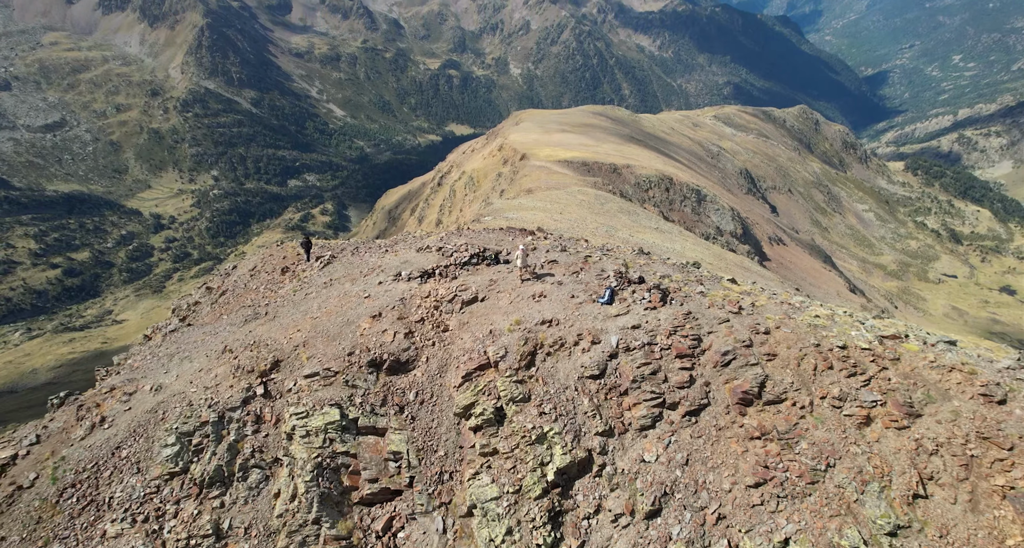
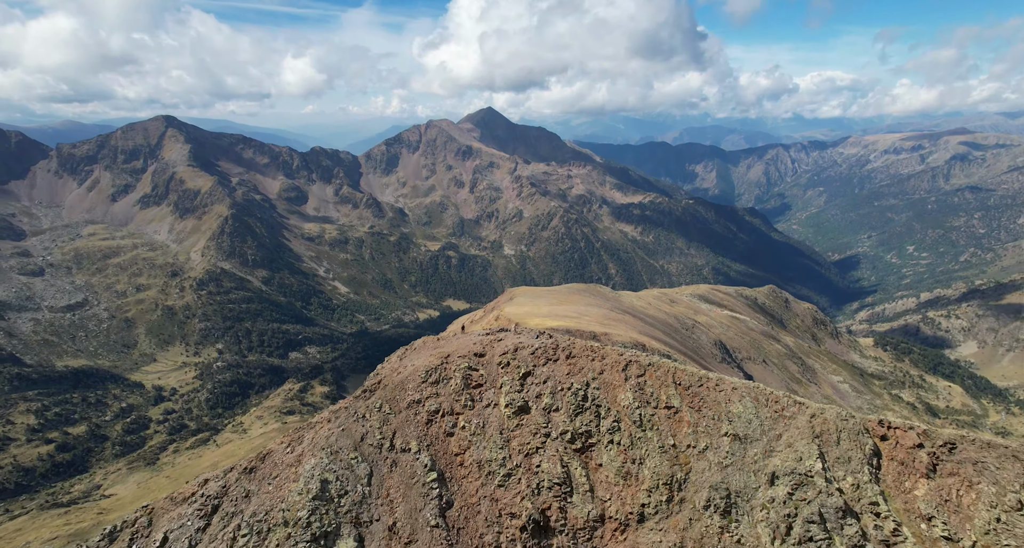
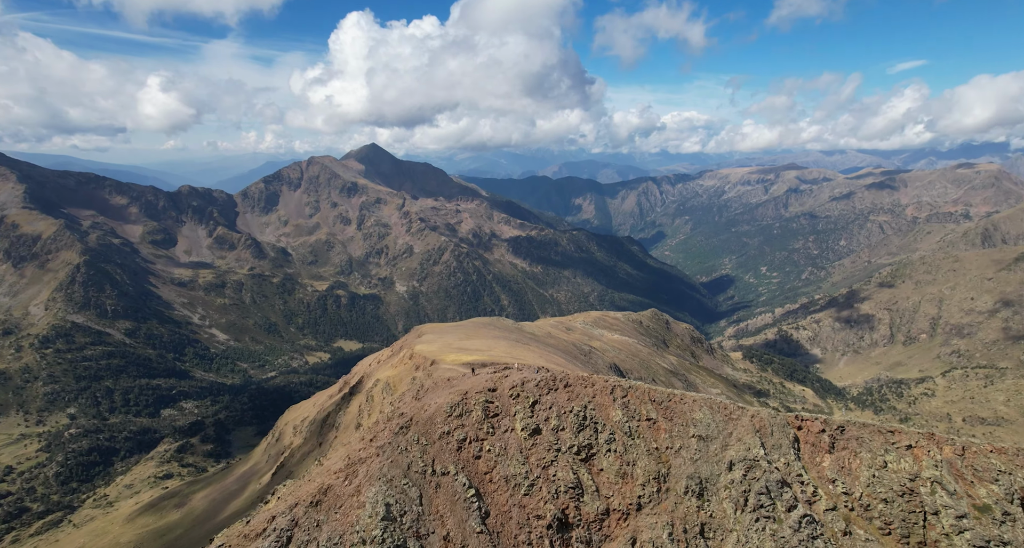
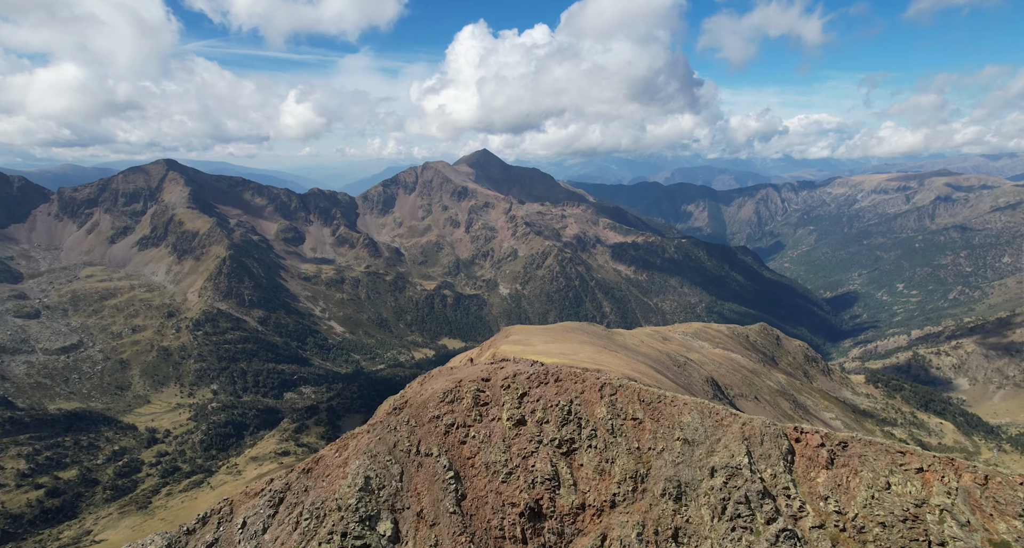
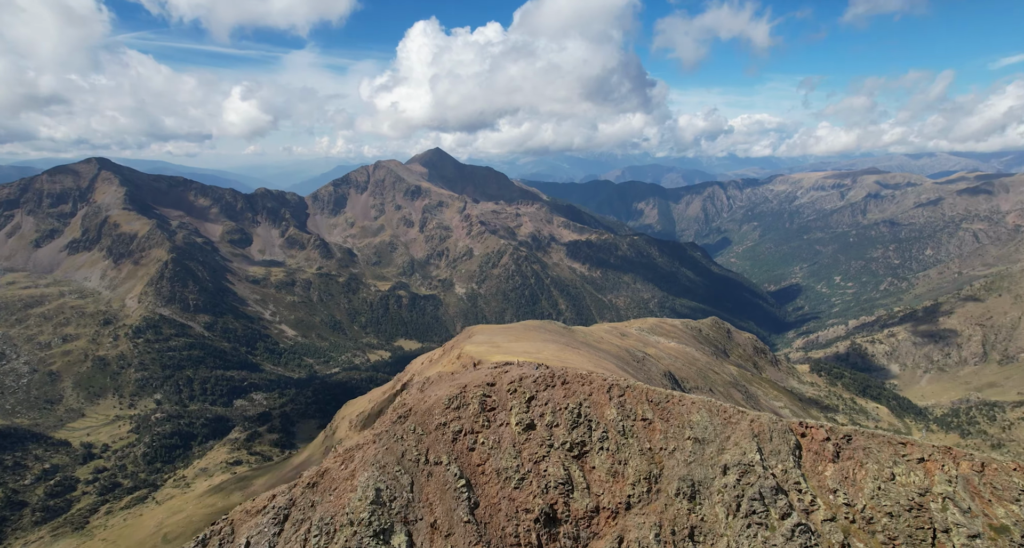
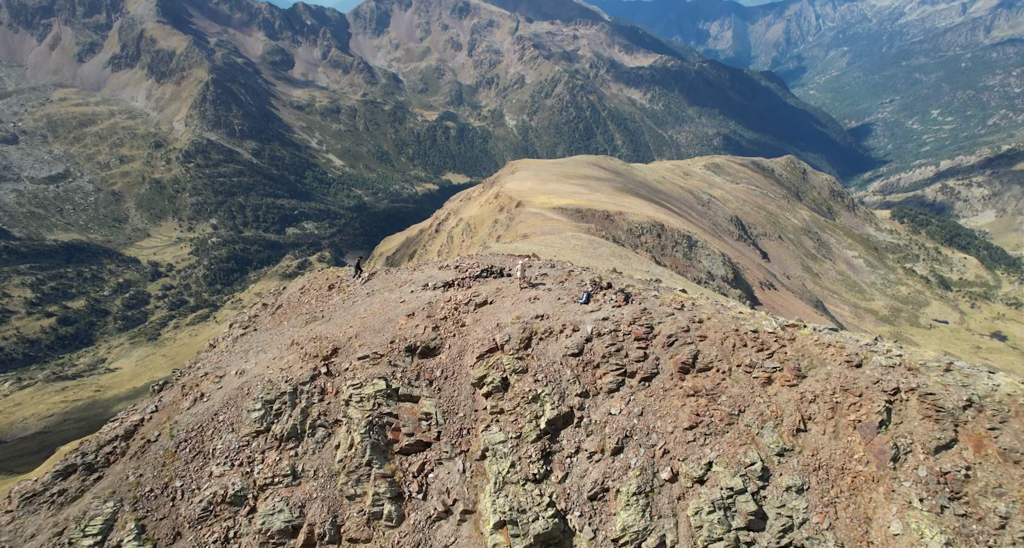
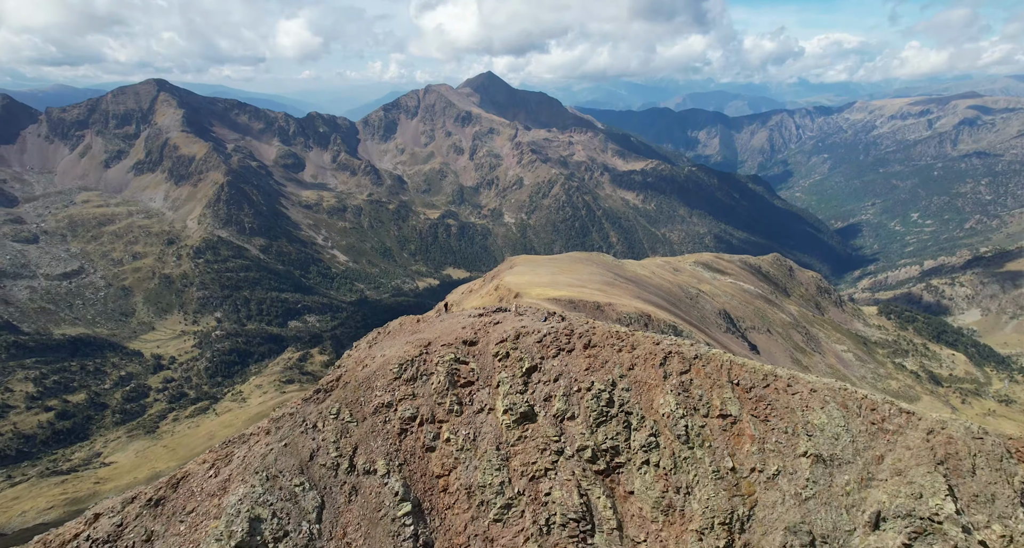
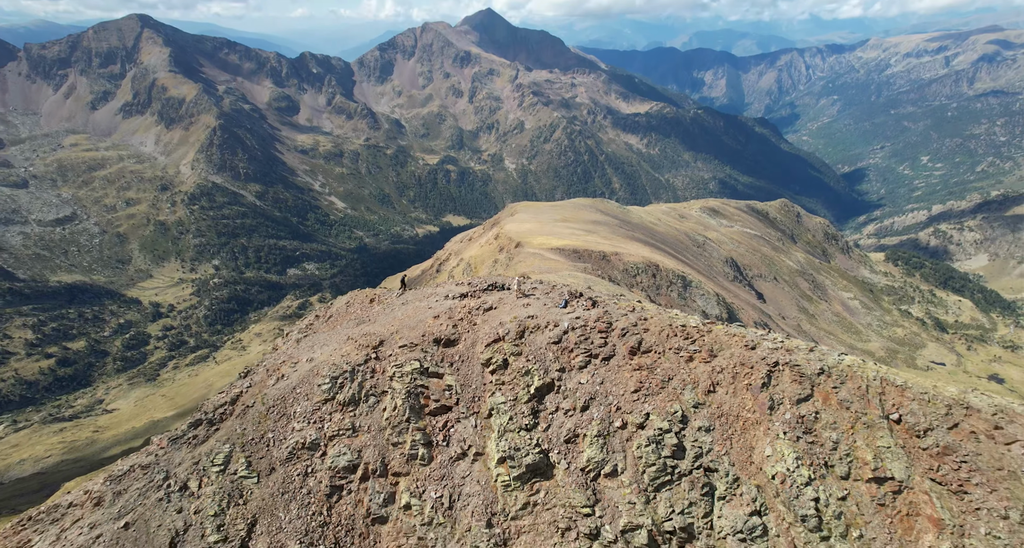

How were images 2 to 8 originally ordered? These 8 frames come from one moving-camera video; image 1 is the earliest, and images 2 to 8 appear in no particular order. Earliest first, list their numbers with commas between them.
6, 8, 7, 2, 4, 5, 3
